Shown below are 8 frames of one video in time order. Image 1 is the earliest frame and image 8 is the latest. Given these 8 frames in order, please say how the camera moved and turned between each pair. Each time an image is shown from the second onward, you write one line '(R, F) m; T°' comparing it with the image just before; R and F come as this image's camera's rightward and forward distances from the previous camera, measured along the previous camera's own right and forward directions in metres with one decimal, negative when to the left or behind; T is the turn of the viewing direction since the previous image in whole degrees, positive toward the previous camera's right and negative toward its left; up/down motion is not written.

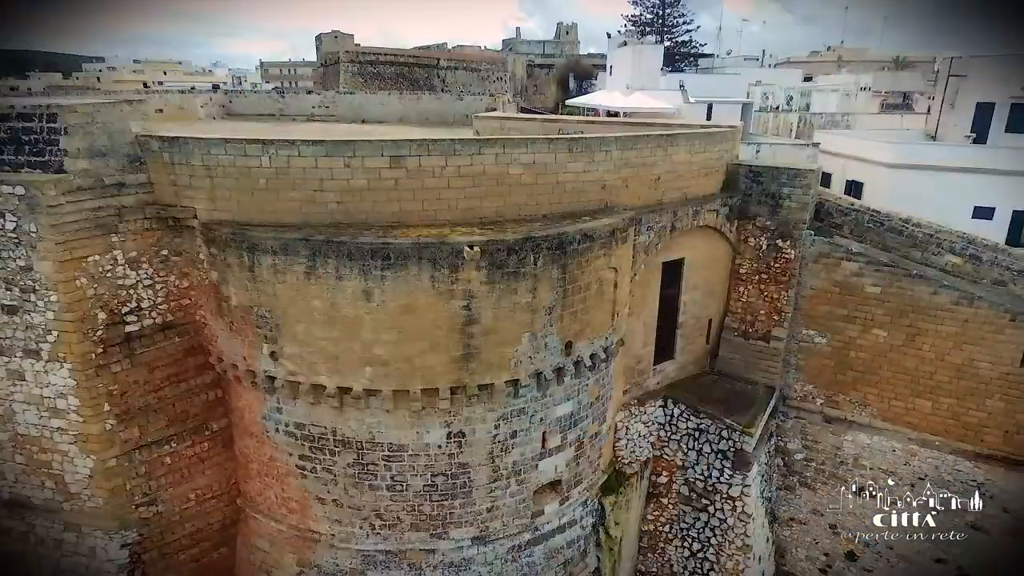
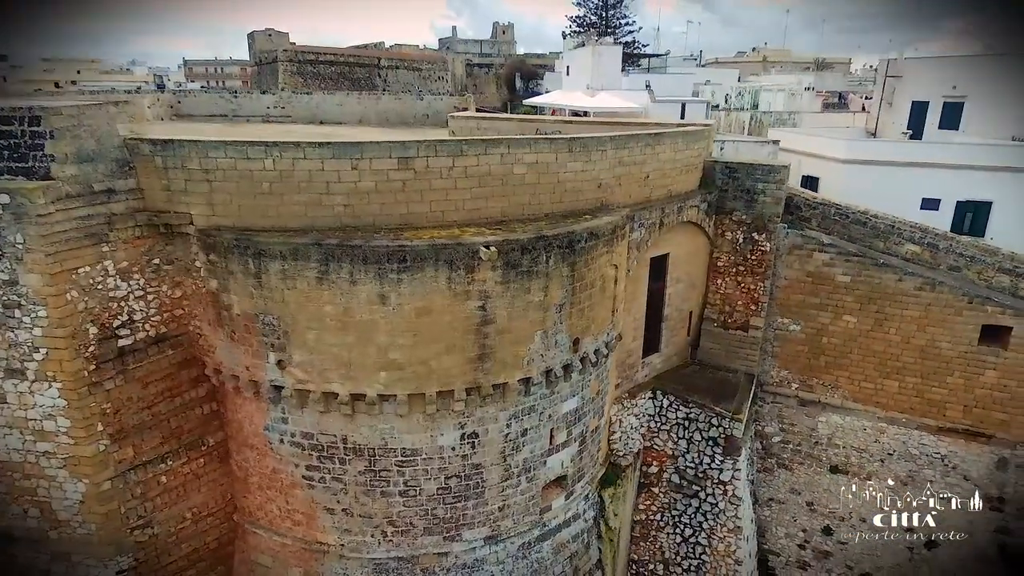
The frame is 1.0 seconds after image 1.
(-0.8, 0.0) m; +6°
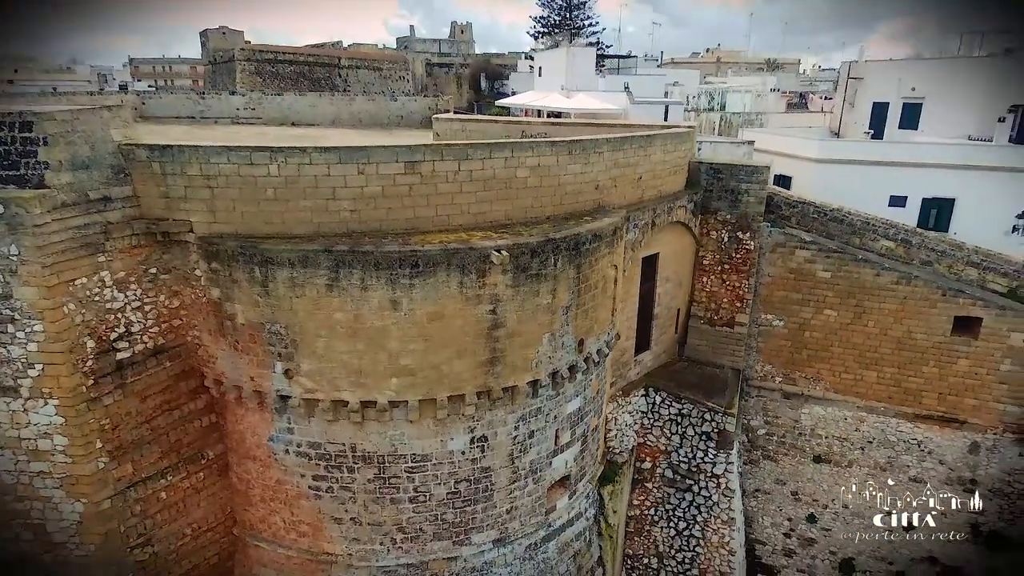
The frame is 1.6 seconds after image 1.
(-0.5, 0.0) m; +4°
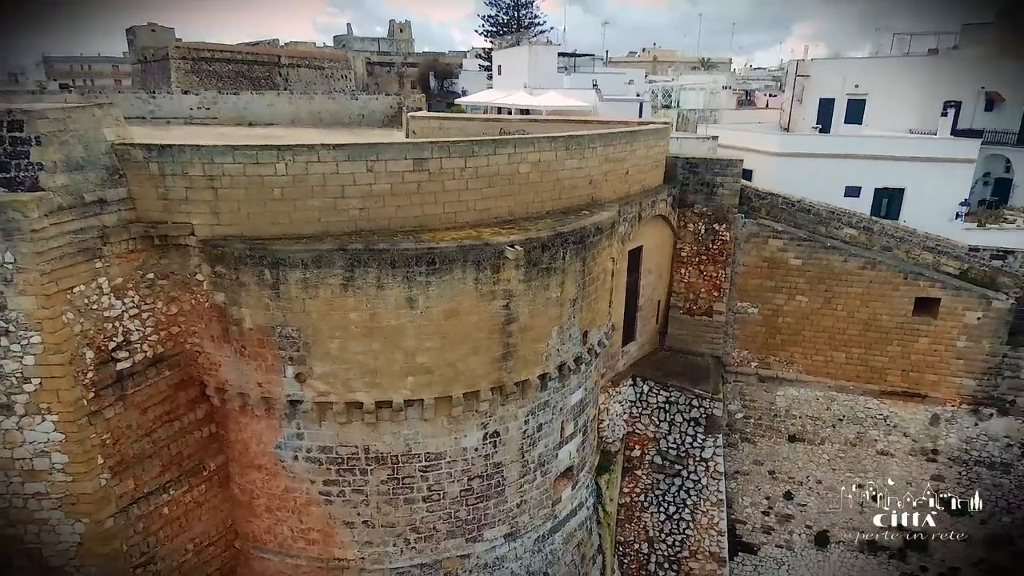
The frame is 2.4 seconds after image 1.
(-0.7, 0.0) m; +5°
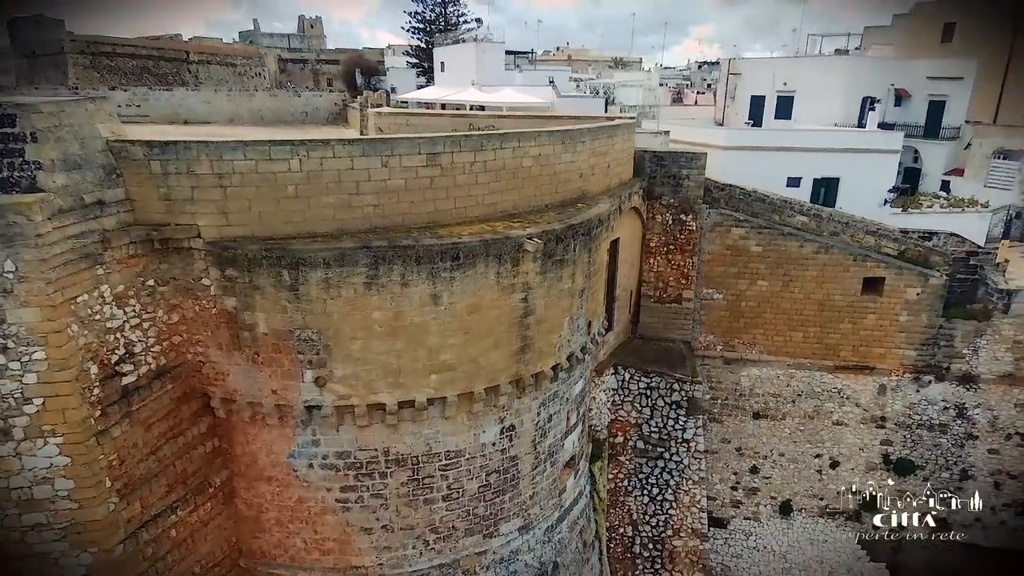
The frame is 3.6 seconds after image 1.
(-1.0, 0.0) m; +7°
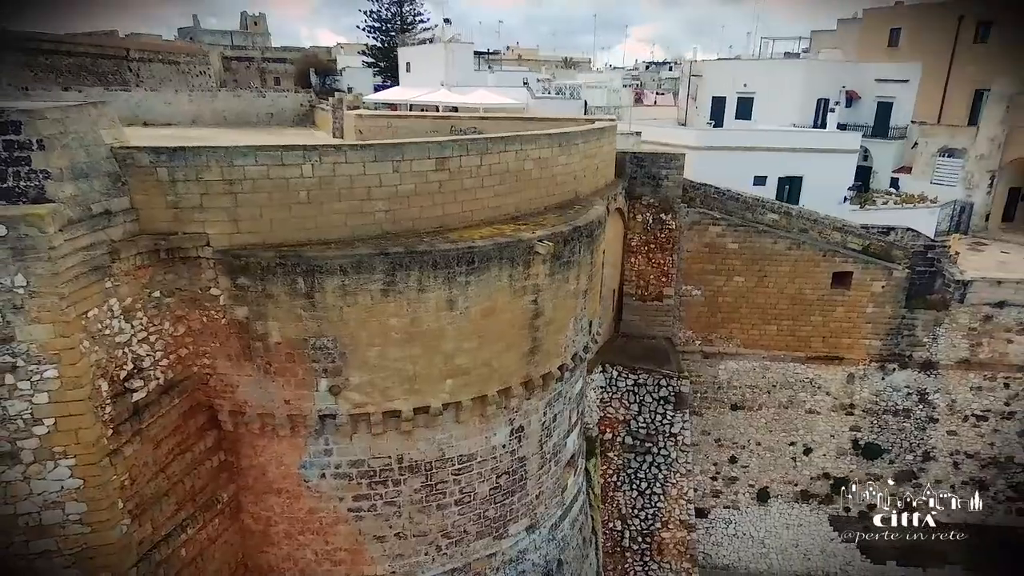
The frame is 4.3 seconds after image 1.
(-0.6, 0.0) m; +4°
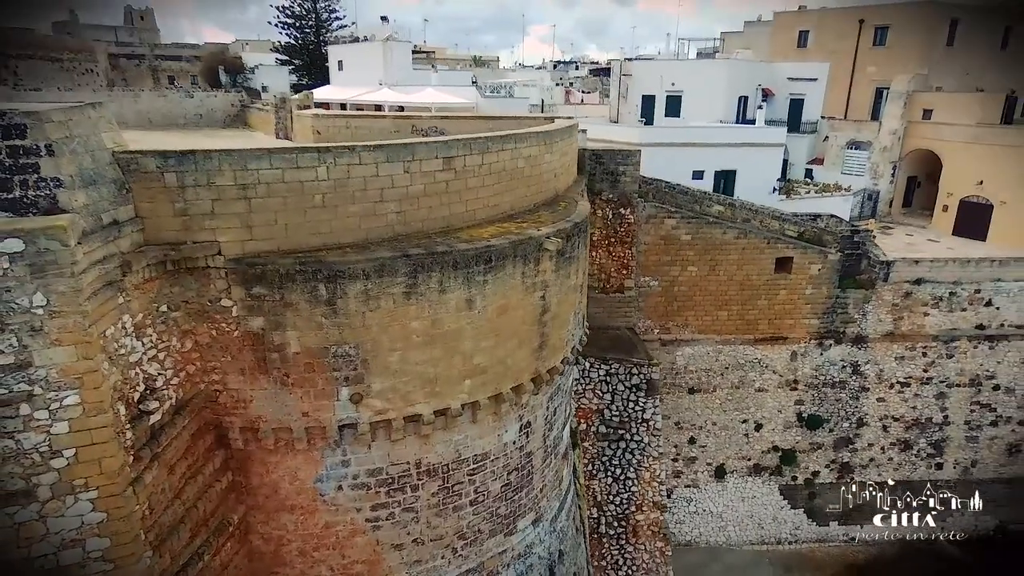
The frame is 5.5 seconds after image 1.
(-1.0, 0.0) m; +8°
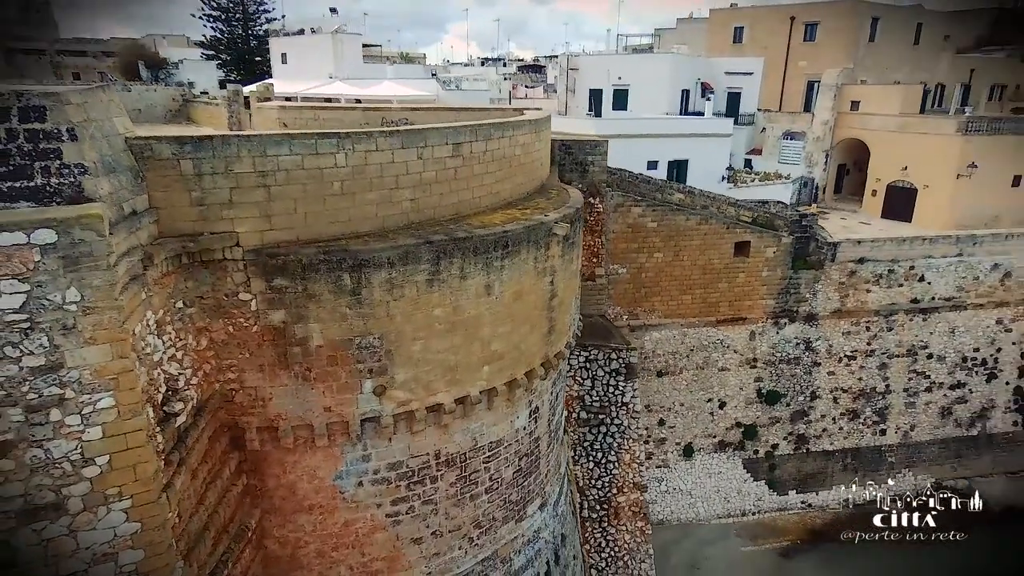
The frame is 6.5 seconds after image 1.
(-0.8, 0.0) m; +6°
